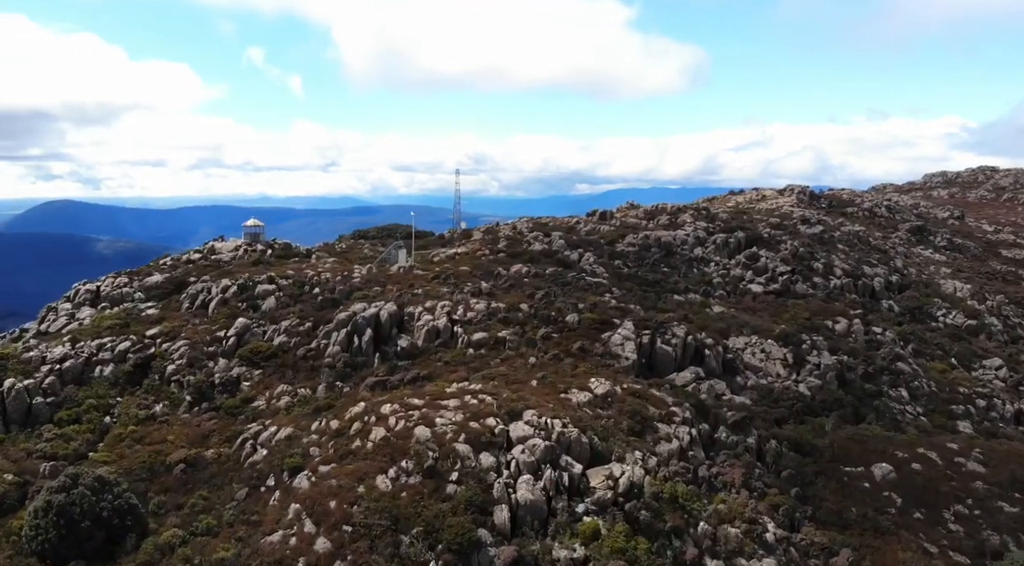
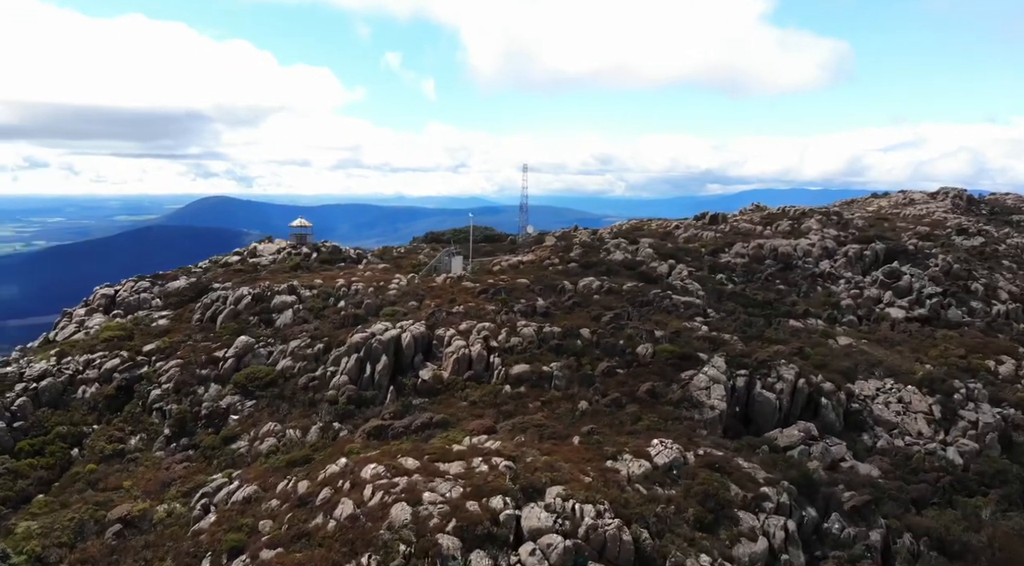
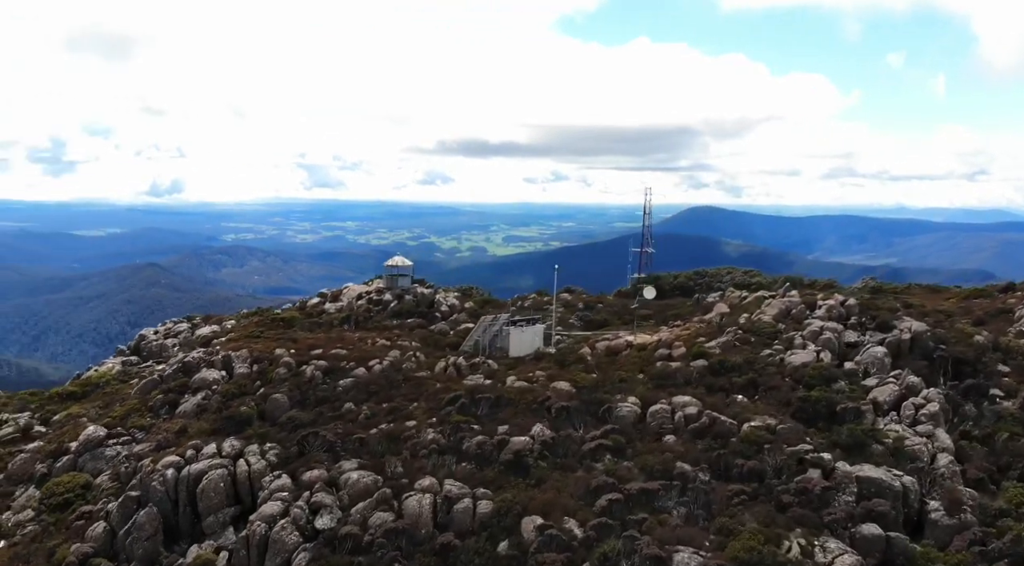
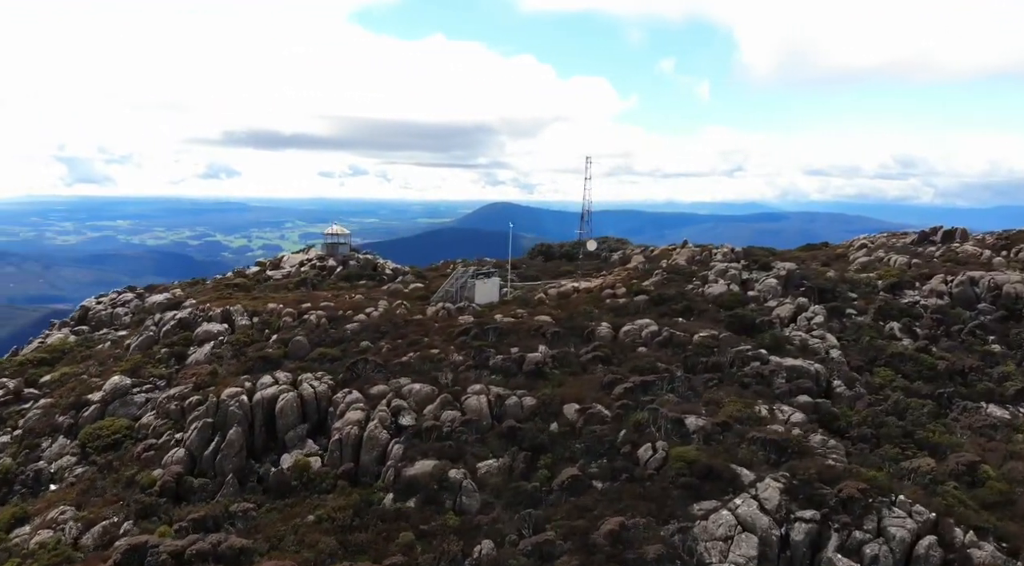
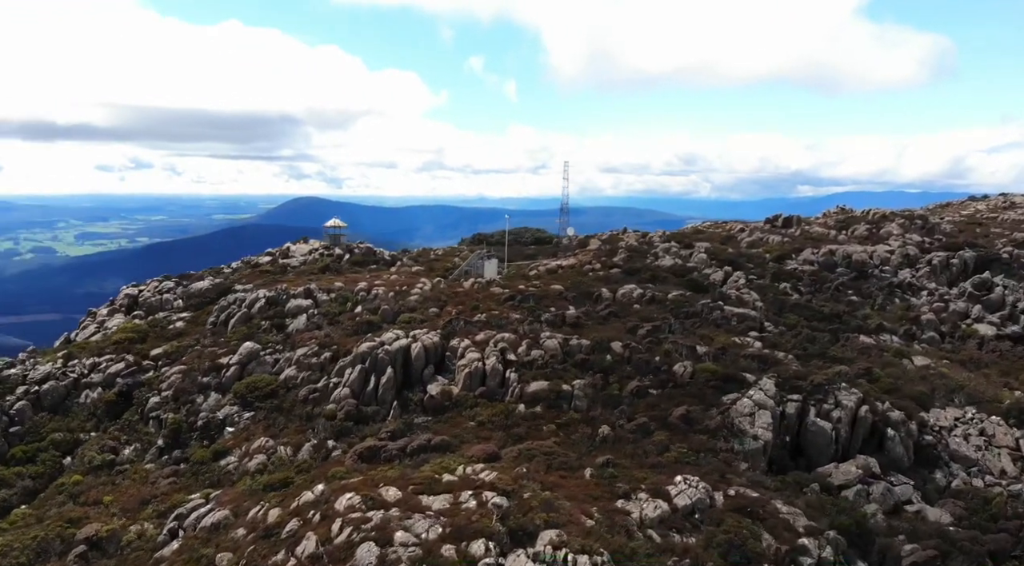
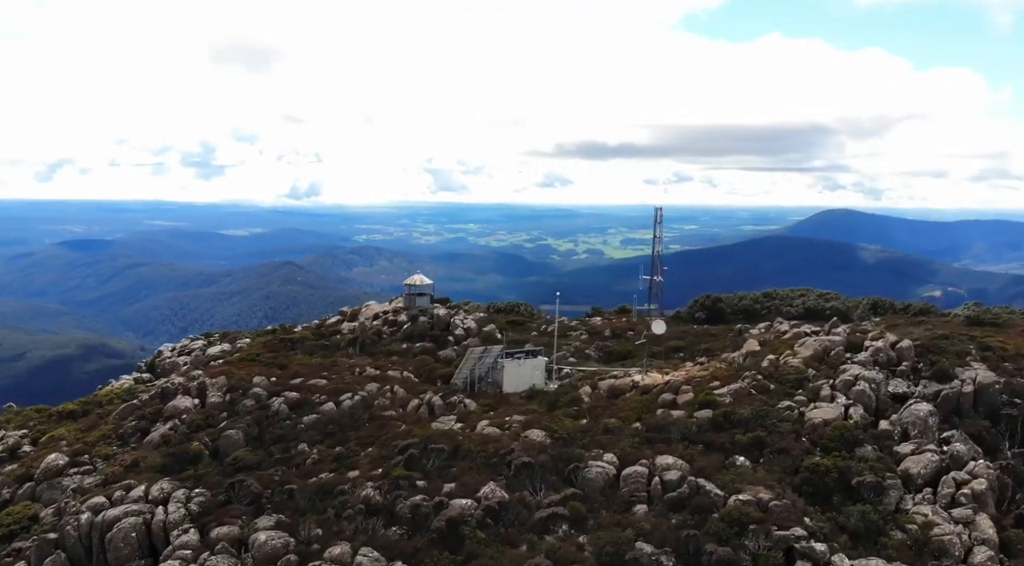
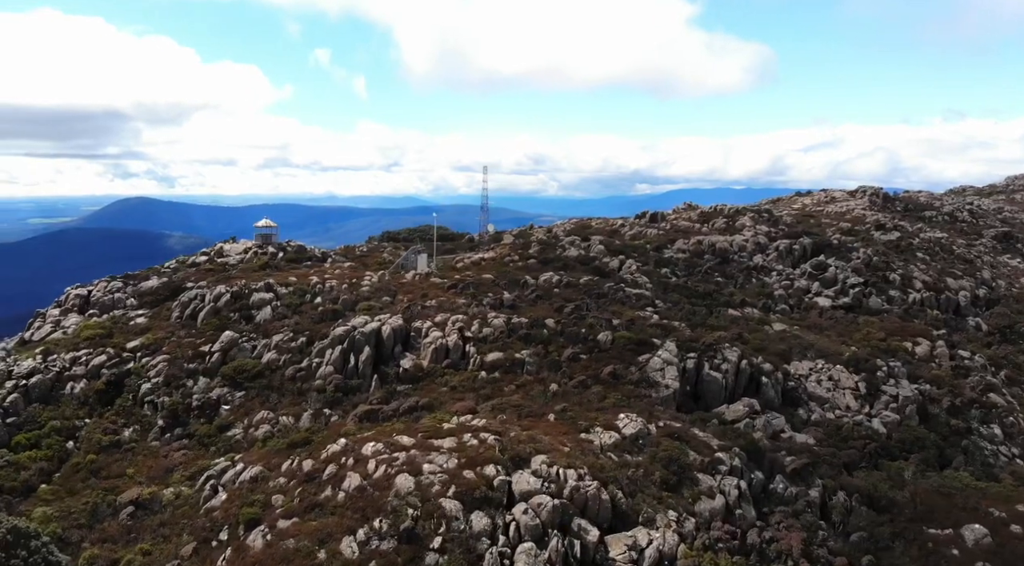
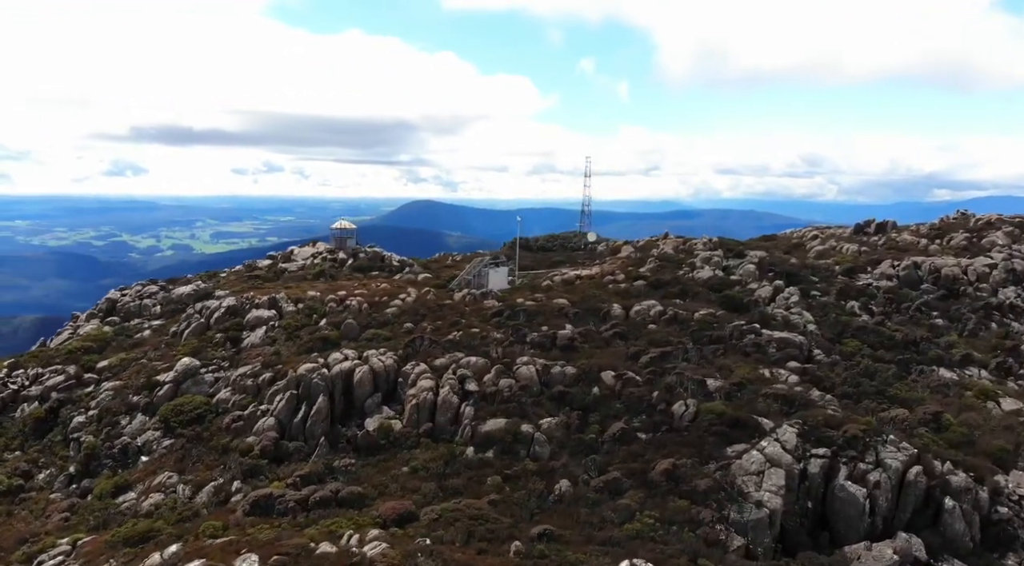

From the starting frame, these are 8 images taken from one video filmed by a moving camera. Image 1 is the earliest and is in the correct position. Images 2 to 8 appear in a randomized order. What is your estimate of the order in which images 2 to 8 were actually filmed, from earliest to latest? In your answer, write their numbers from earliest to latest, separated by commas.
7, 2, 5, 8, 4, 3, 6
